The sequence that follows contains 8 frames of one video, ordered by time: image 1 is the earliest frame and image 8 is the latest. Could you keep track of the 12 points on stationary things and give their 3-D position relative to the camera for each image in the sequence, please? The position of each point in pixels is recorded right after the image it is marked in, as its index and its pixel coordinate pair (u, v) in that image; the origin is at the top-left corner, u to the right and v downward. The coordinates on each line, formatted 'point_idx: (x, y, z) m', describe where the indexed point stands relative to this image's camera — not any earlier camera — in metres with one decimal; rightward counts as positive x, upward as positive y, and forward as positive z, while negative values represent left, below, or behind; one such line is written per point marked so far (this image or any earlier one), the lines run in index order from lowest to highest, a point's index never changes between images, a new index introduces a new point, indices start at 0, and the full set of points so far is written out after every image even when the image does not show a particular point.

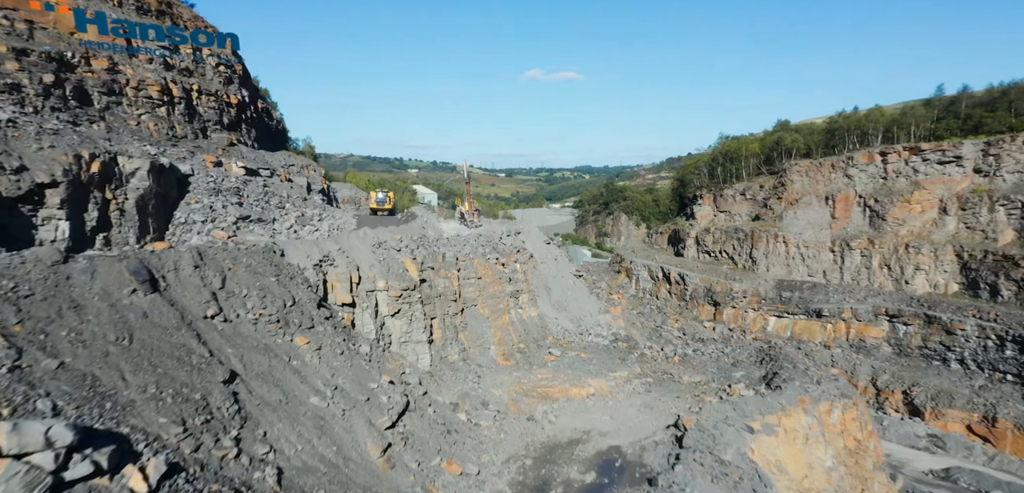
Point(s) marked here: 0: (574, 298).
0: (+2.0, -1.7, +15.5) m
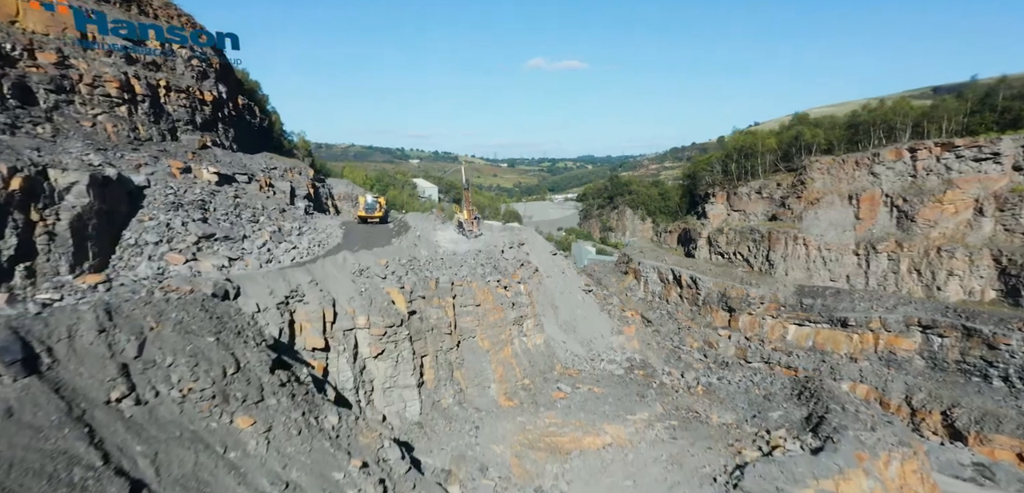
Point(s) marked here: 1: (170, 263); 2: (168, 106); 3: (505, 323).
0: (+2.1, -2.1, +14.0) m
1: (-6.4, -0.3, +8.9) m
2: (-10.6, +4.3, +14.5) m
3: (-0.2, -1.7, +10.4) m
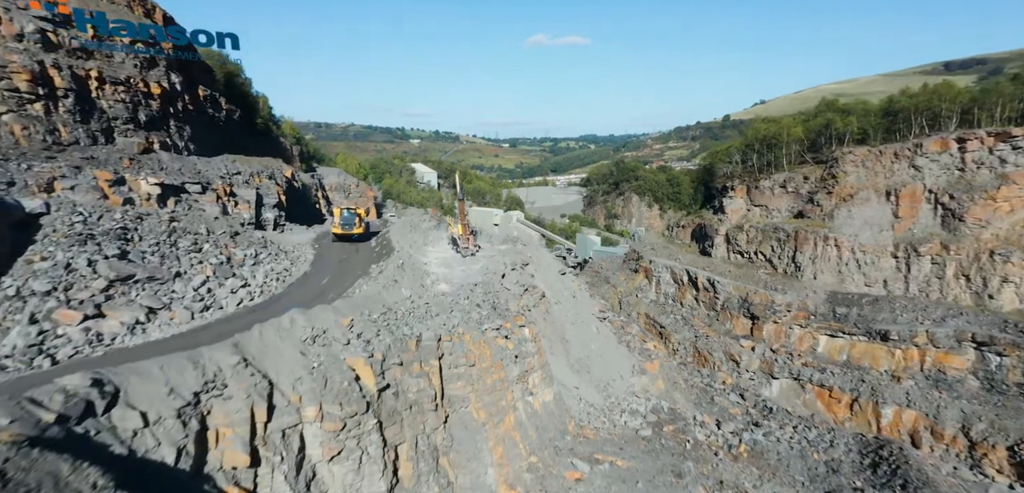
0: (+2.1, -2.7, +11.8) m
1: (-6.4, -1.1, +6.7) m
2: (-10.5, +3.7, +12.2) m
3: (-0.1, -2.4, +8.2) m
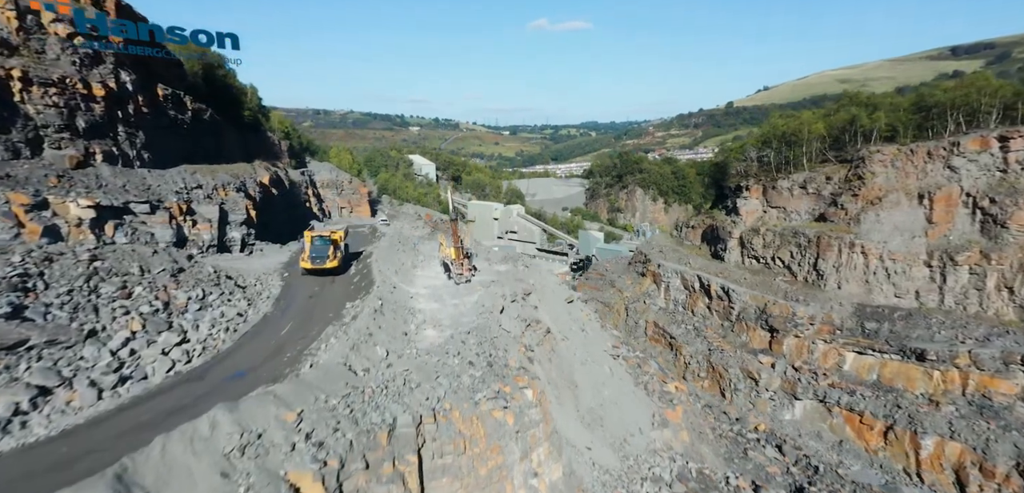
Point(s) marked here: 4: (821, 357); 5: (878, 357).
0: (+2.1, -3.3, +10.1) m
1: (-6.4, -1.9, +4.9) m
2: (-10.5, +3.0, +10.3) m
3: (-0.1, -3.1, +6.5) m
4: (+12.8, -4.6, +19.7) m
5: (+14.1, -4.3, +18.2) m
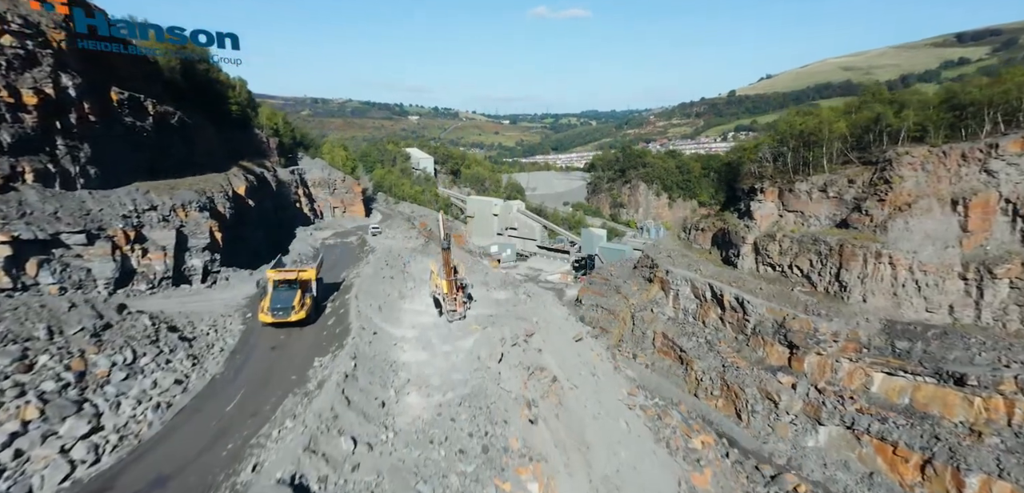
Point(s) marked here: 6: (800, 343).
0: (+2.2, -4.0, +8.6) m
1: (-6.3, -2.7, +3.4) m
2: (-10.6, +2.3, +8.7) m
3: (-0.1, -3.9, +5.0) m
4: (+12.8, -5.0, +18.2) m
5: (+14.1, -4.7, +16.8) m
6: (+12.0, -4.0, +19.7) m
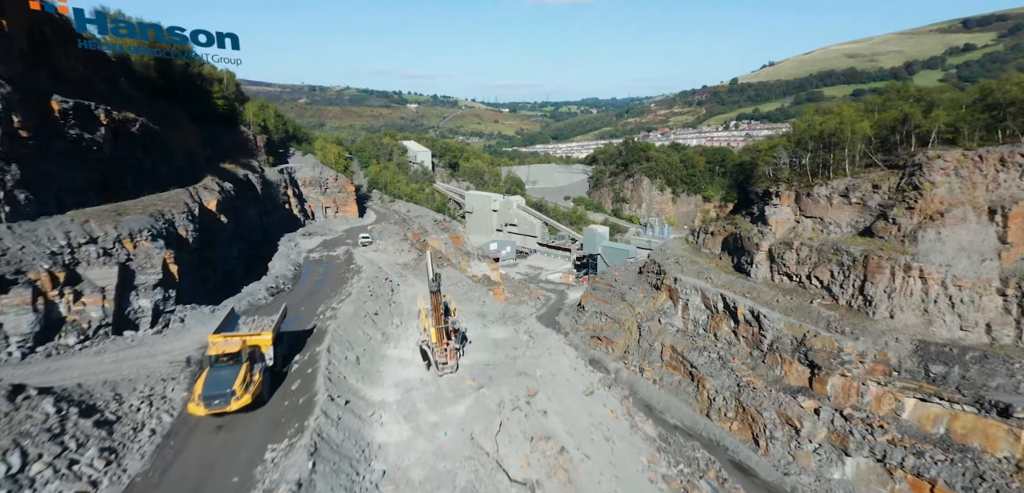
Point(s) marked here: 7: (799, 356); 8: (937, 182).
0: (+2.2, -4.7, +7.1) m
1: (-6.3, -3.6, +1.9) m
2: (-10.6, +1.5, +7.1) m
3: (-0.1, -4.7, +3.5) m
4: (+12.8, -5.6, +16.8) m
5: (+14.1, -5.3, +15.3) m
6: (+11.9, -4.5, +18.2) m
7: (+11.6, -4.4, +19.0) m
8: (+16.9, +2.6, +18.9) m
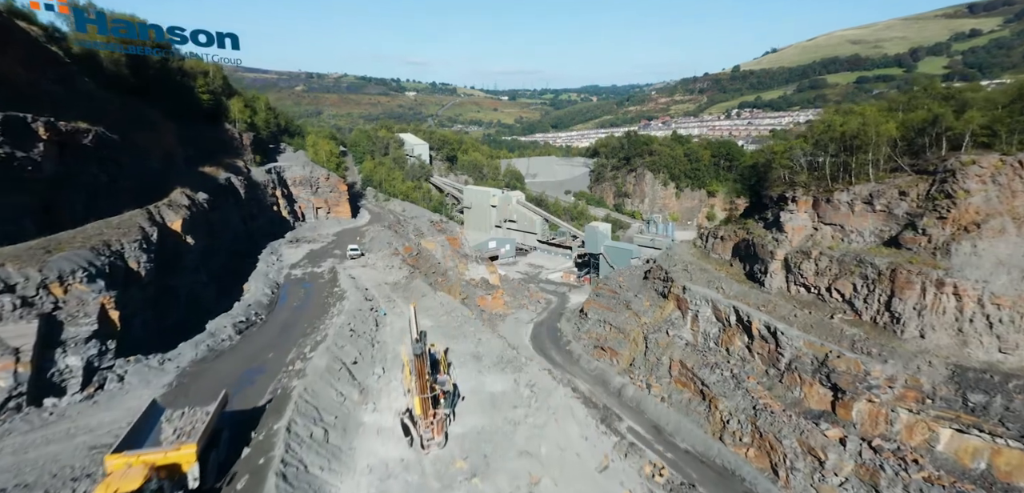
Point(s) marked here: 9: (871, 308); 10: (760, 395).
0: (+2.2, -5.6, +5.7) m
1: (-6.3, -4.6, +0.5) m
2: (-10.6, +0.6, +5.6) m
3: (-0.1, -5.6, +2.2) m
4: (+12.8, -6.1, +15.4) m
5: (+14.1, -5.9, +14.0) m
6: (+11.9, -5.0, +16.9) m
7: (+11.5, -4.9, +17.6) m
8: (+16.9, +2.1, +17.4) m
9: (+14.2, -2.4, +18.7) m
10: (+10.0, -6.0, +19.1) m
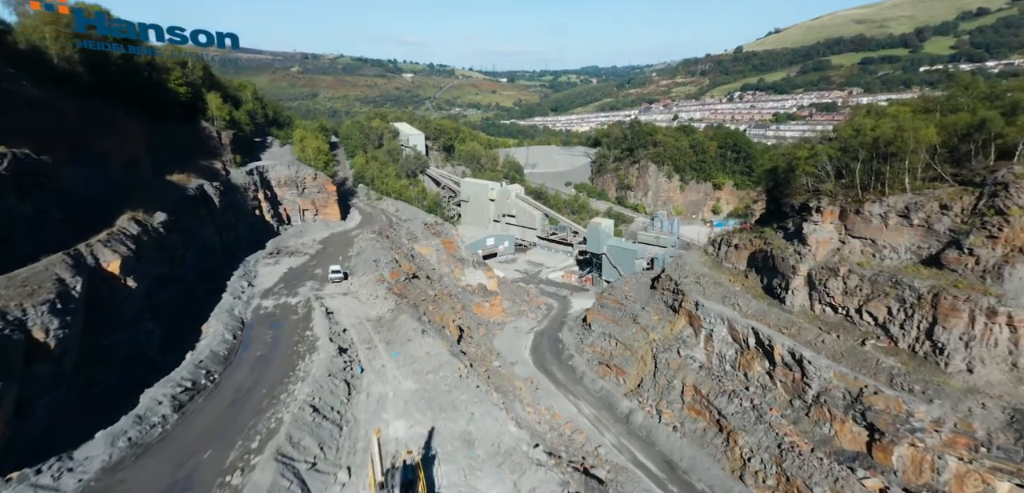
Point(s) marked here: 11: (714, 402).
0: (+2.2, -6.8, +3.9) m
1: (-6.3, -6.0, -1.4) m
2: (-10.7, -0.8, +3.5) m
3: (-0.1, -7.0, +0.3) m
4: (+12.8, -7.0, +13.6) m
5: (+14.1, -6.8, +12.2) m
6: (+11.9, -5.8, +15.0) m
7: (+11.5, -5.7, +15.8) m
8: (+16.8, +1.3, +15.3) m
9: (+14.1, -3.2, +16.8) m
10: (+10.0, -6.7, +17.3) m
11: (+8.3, -6.4, +19.6) m
